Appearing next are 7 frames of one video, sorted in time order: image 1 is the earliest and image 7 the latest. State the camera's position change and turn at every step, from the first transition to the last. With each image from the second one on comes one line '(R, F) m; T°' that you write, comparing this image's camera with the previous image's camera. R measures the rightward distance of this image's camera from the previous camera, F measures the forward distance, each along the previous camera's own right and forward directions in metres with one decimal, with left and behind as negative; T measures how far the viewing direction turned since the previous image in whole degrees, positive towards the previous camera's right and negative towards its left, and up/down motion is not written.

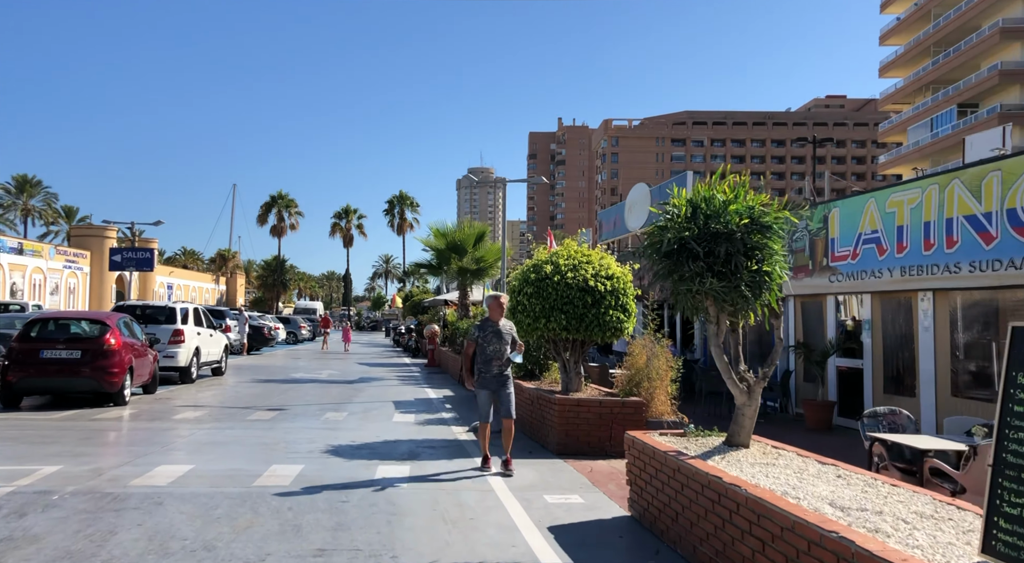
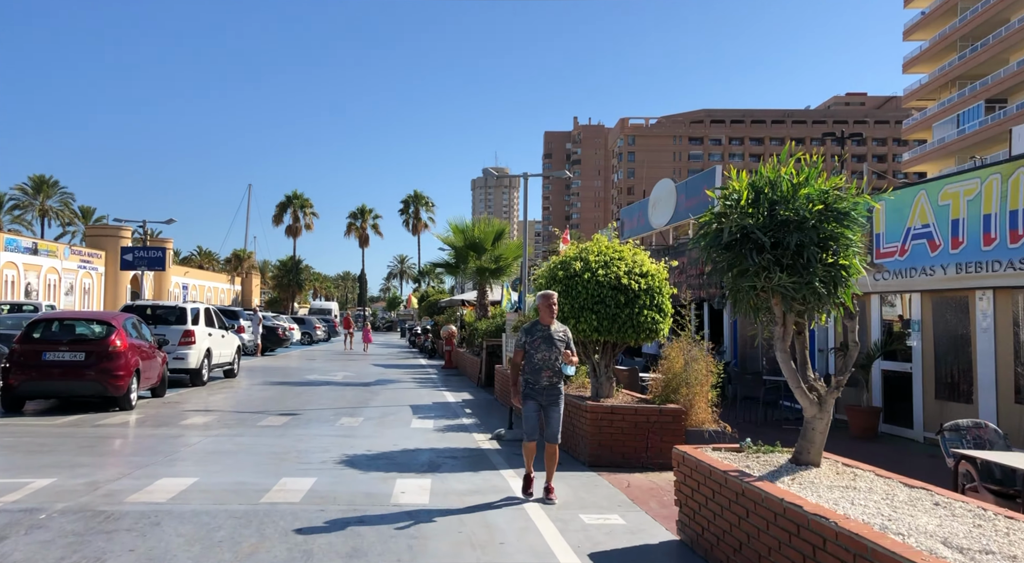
(-0.2, +0.7) m; -1°
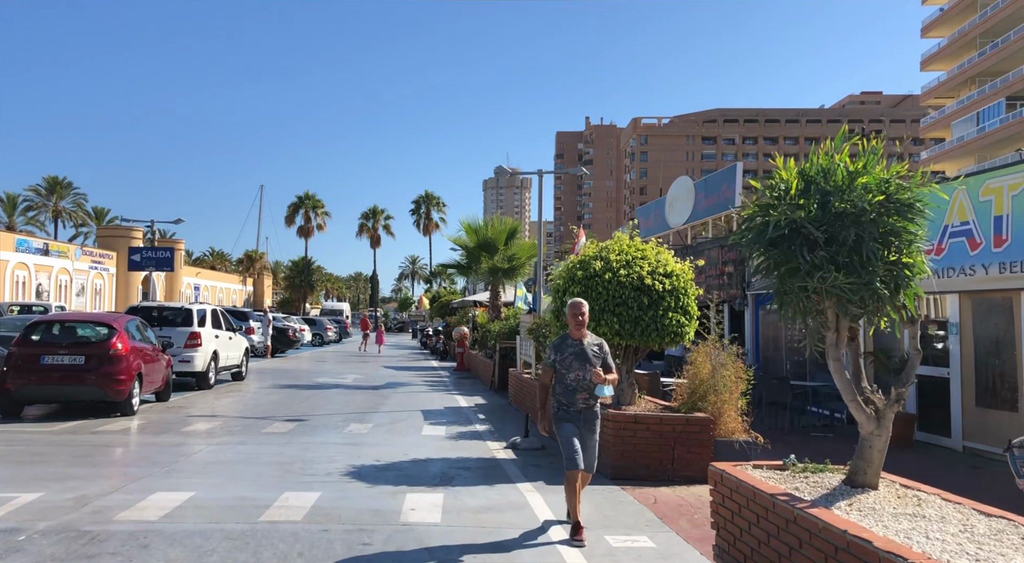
(-0.1, +0.5) m; -1°
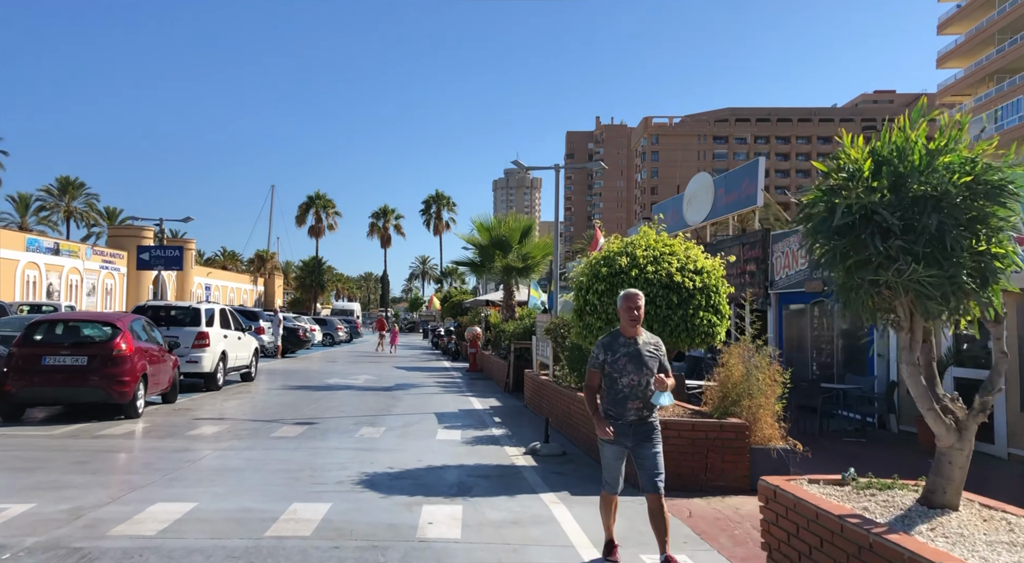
(-0.1, +0.5) m; -1°
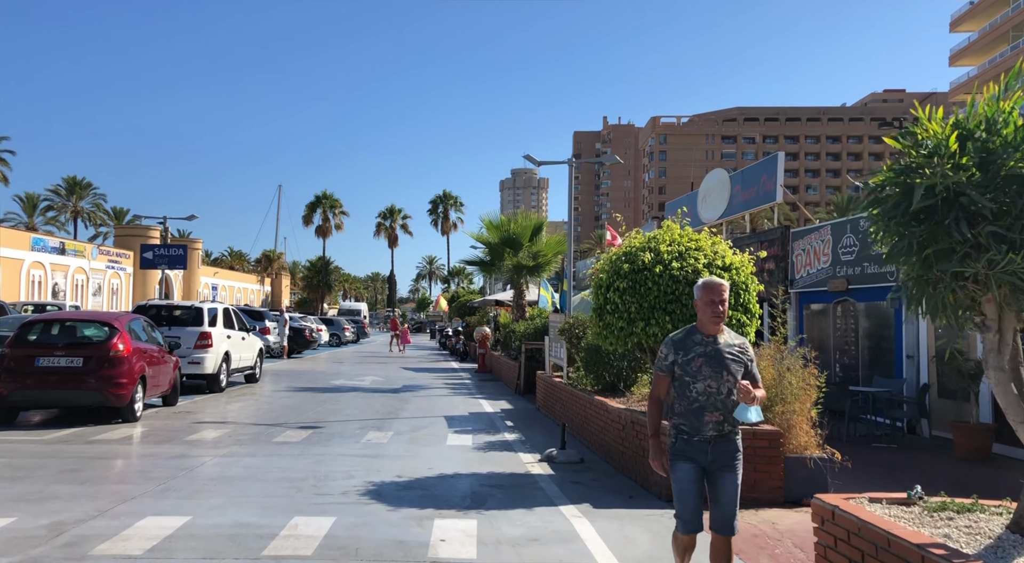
(-0.1, +0.5) m; -1°
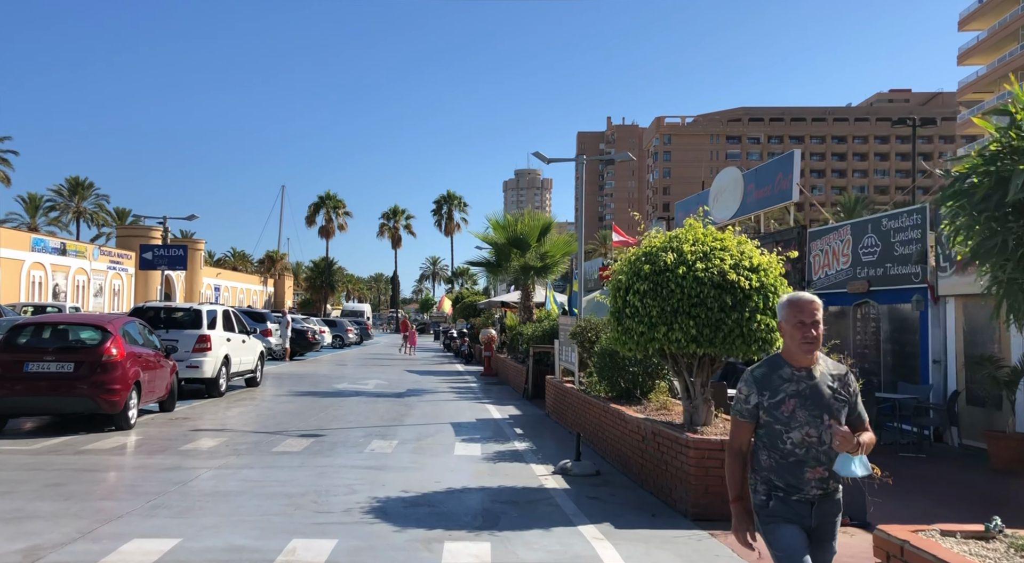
(-0.1, +0.5) m; 0°
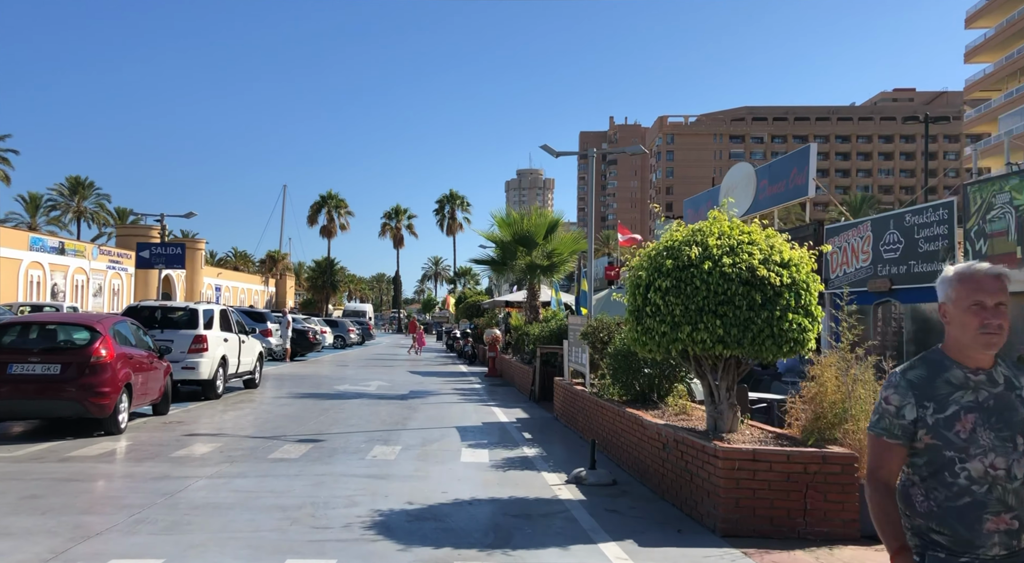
(-0.1, +0.5) m; 0°
